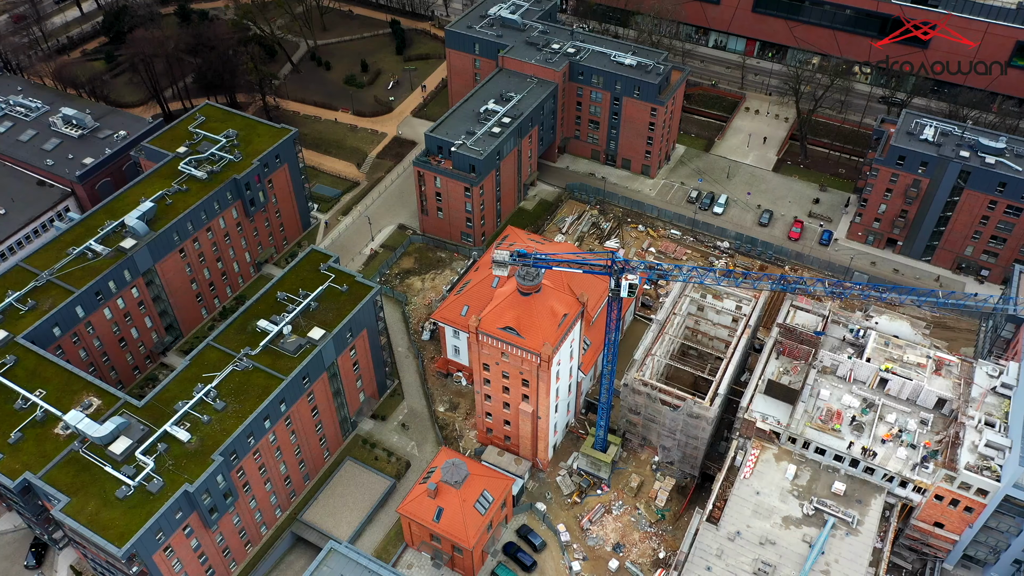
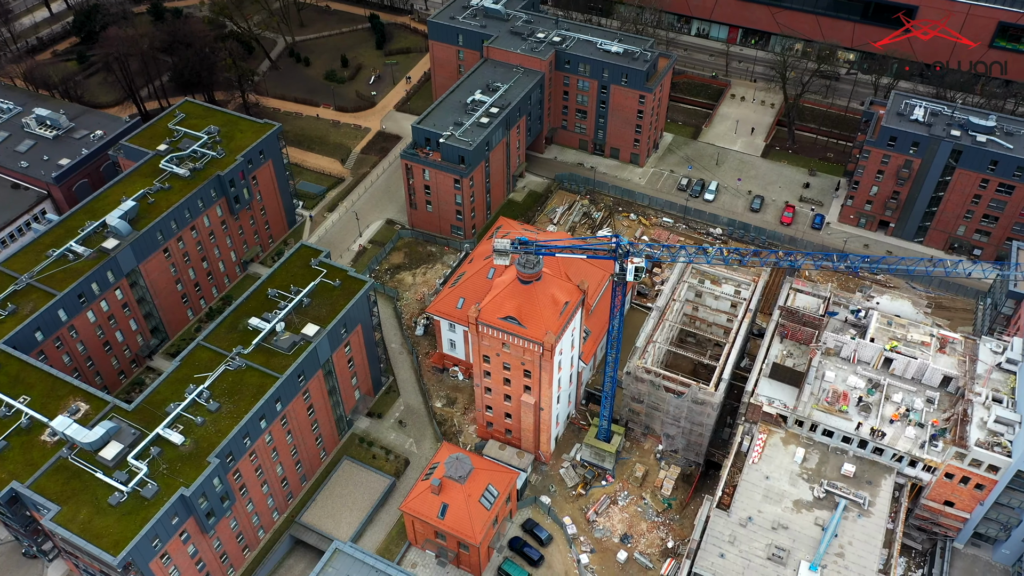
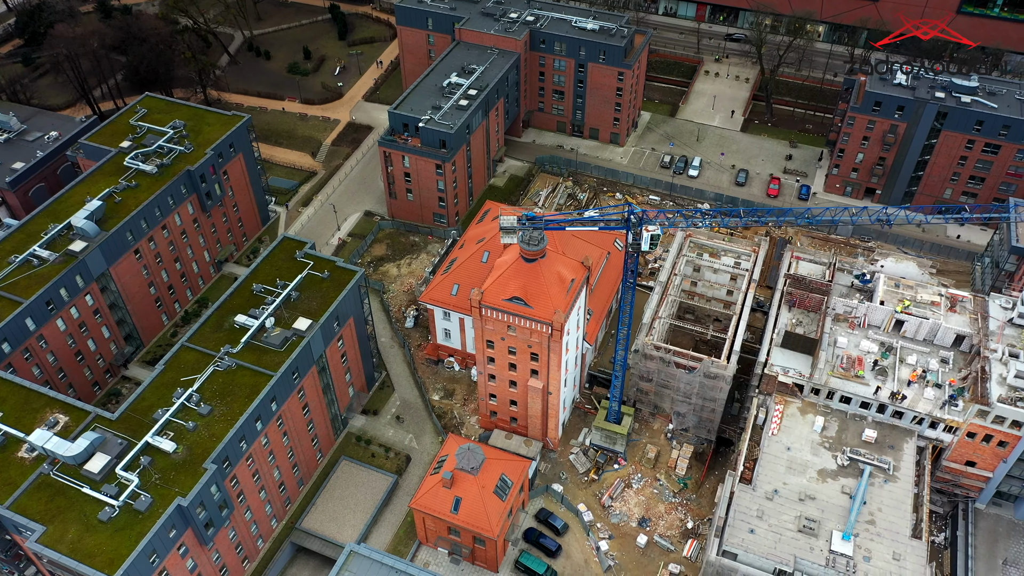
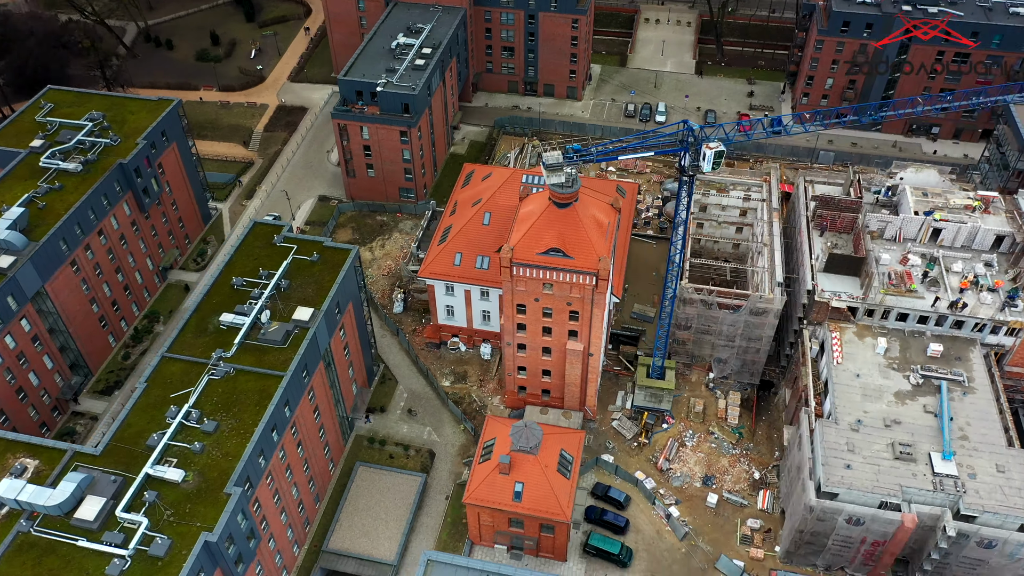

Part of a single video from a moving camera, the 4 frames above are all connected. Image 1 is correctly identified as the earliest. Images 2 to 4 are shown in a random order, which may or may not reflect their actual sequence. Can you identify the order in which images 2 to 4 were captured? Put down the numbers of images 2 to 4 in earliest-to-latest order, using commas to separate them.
2, 3, 4
